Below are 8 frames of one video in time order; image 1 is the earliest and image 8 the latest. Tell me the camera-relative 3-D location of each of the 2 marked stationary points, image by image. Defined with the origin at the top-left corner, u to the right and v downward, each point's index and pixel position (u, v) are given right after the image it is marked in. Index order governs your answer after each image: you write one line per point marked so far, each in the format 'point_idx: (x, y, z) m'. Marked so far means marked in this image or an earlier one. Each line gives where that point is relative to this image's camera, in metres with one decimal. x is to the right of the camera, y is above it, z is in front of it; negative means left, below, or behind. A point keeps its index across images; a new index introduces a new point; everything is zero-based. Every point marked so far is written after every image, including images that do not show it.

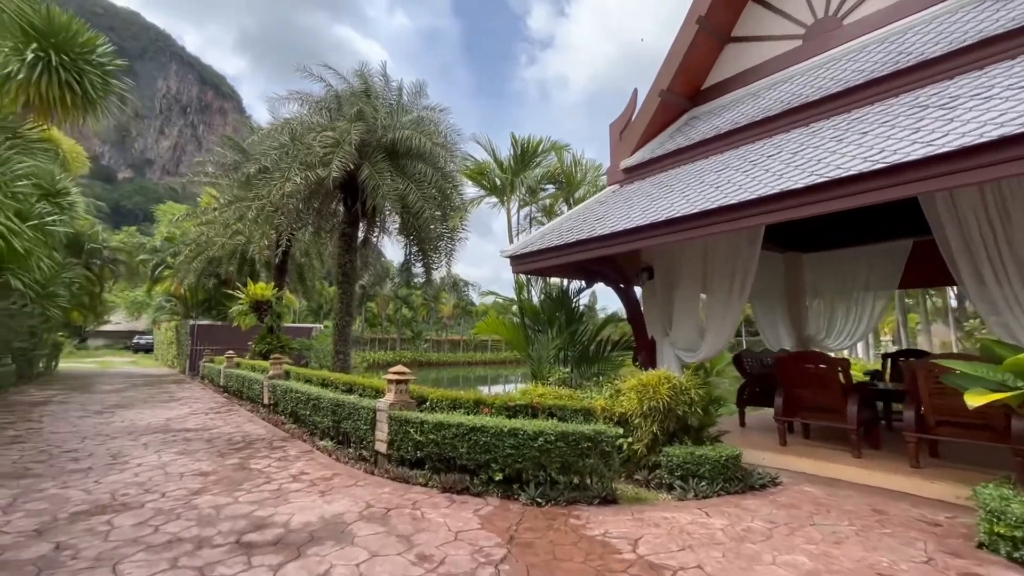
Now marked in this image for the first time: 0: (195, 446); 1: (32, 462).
0: (-4.1, -2.1, +6.3) m
1: (-5.3, -1.9, +5.4) m
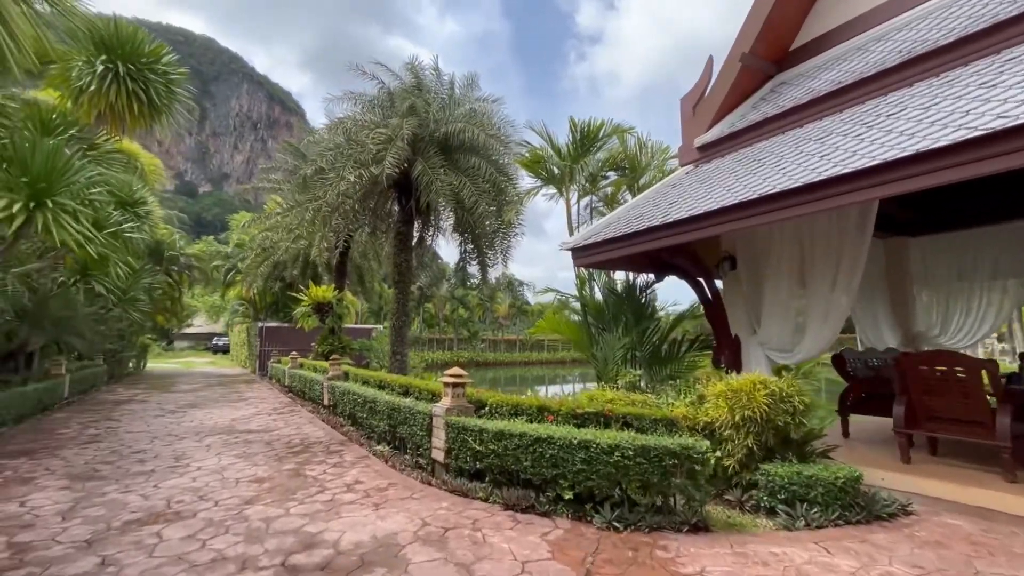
0: (-3.3, -2.1, +6.3) m
1: (-4.6, -2.0, +5.5) m
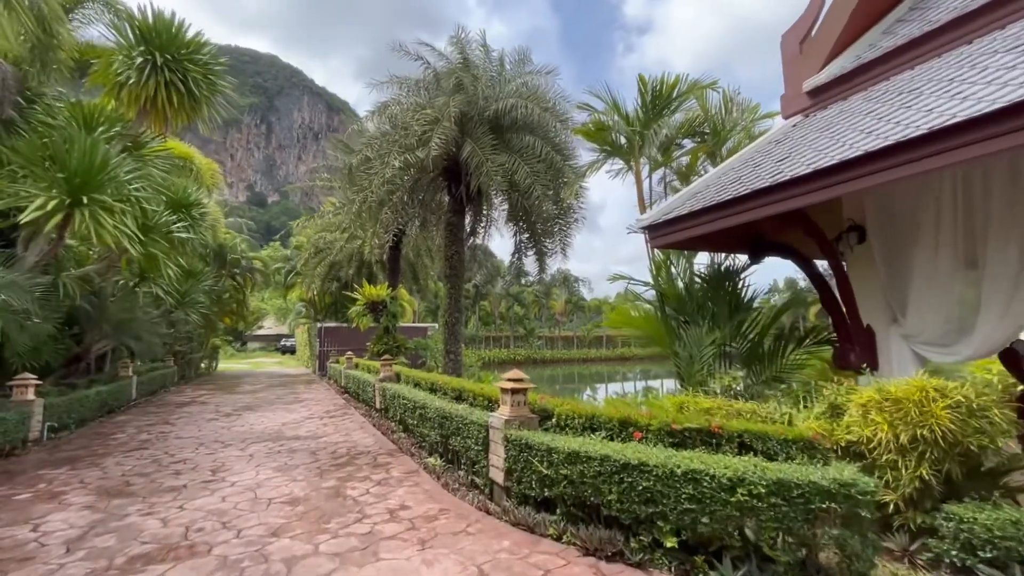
0: (-2.5, -2.0, +5.7) m
1: (-3.9, -2.0, +5.1) m
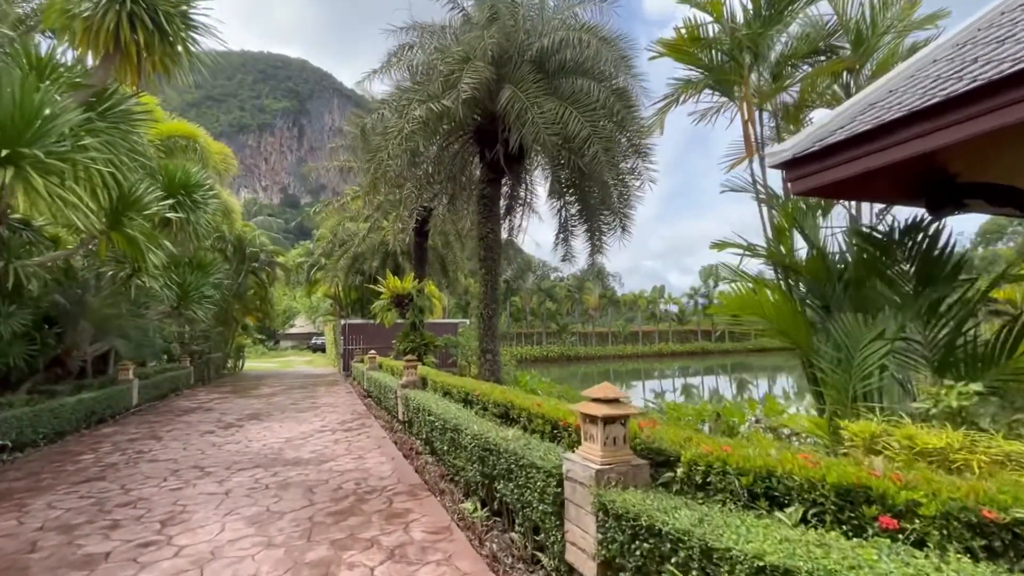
0: (-1.9, -1.8, +4.2) m
1: (-3.4, -1.8, +3.6) m
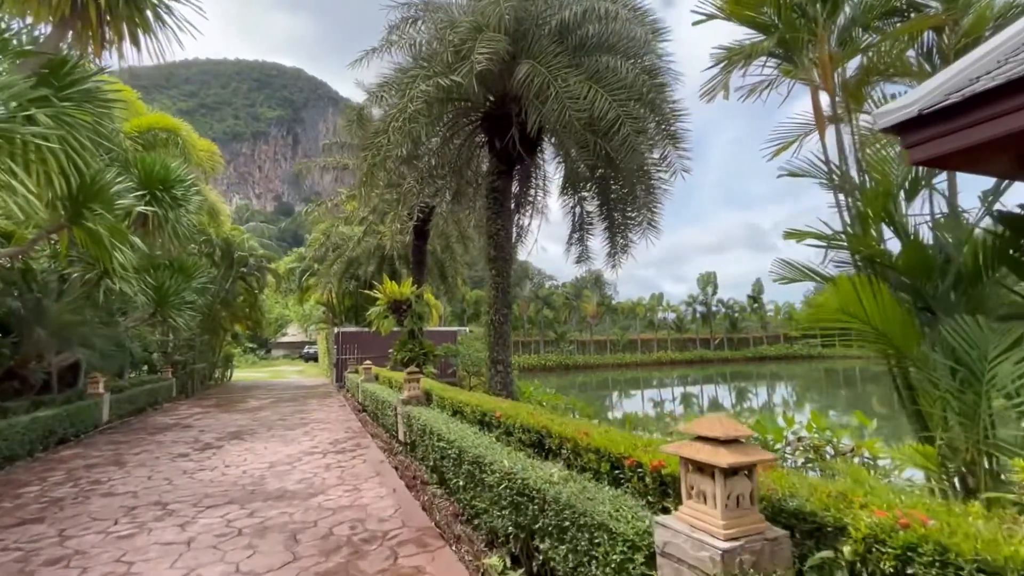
0: (-1.7, -1.8, +3.3) m
1: (-3.1, -1.8, +2.7) m
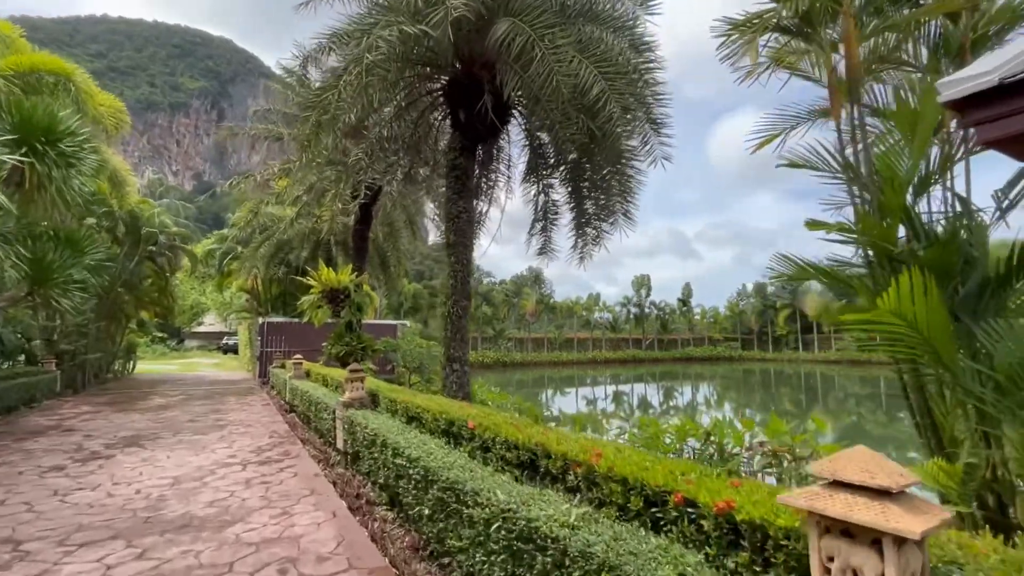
0: (-1.8, -1.7, +2.4) m
1: (-3.1, -1.5, +1.6) m
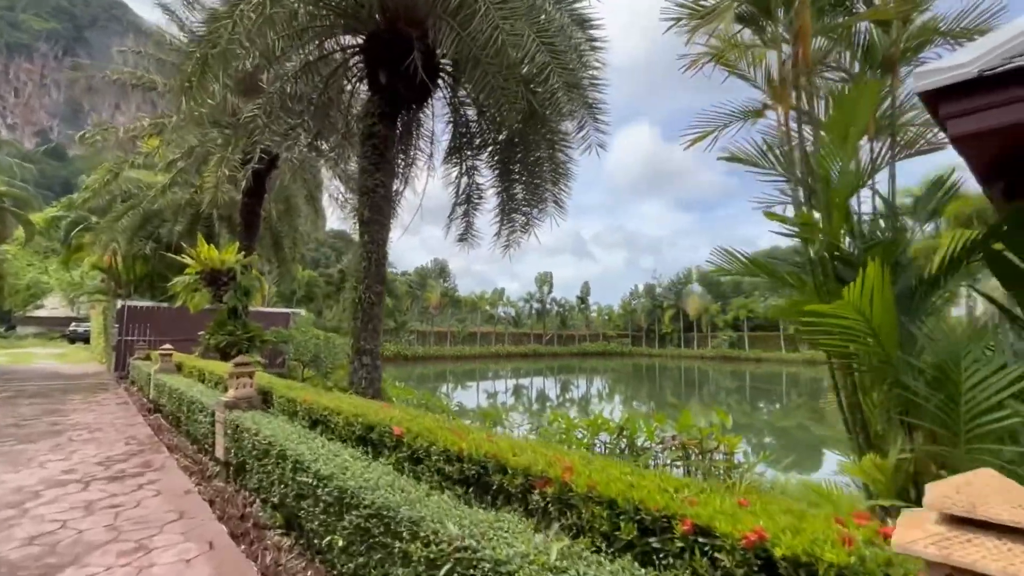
0: (-2.0, -1.5, +1.6) m
1: (-3.1, -1.3, +0.6) m
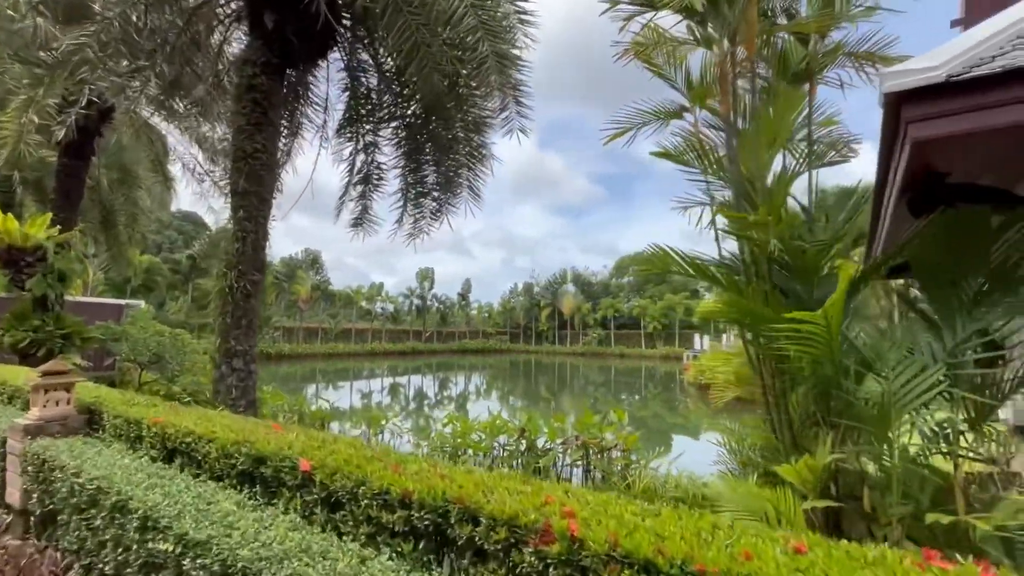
0: (-1.9, -1.4, +0.6) m
1: (-2.7, -1.2, -0.7) m
